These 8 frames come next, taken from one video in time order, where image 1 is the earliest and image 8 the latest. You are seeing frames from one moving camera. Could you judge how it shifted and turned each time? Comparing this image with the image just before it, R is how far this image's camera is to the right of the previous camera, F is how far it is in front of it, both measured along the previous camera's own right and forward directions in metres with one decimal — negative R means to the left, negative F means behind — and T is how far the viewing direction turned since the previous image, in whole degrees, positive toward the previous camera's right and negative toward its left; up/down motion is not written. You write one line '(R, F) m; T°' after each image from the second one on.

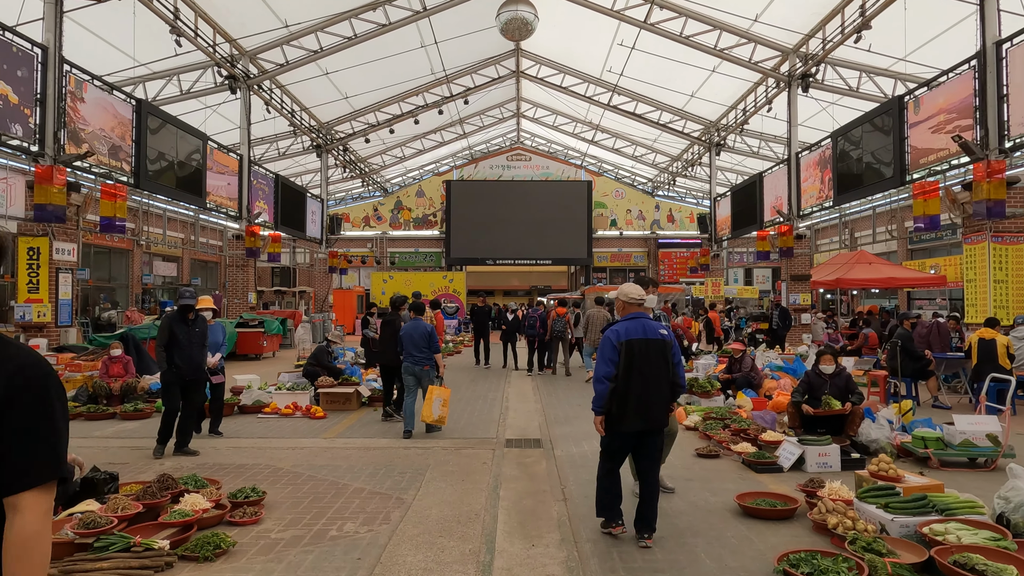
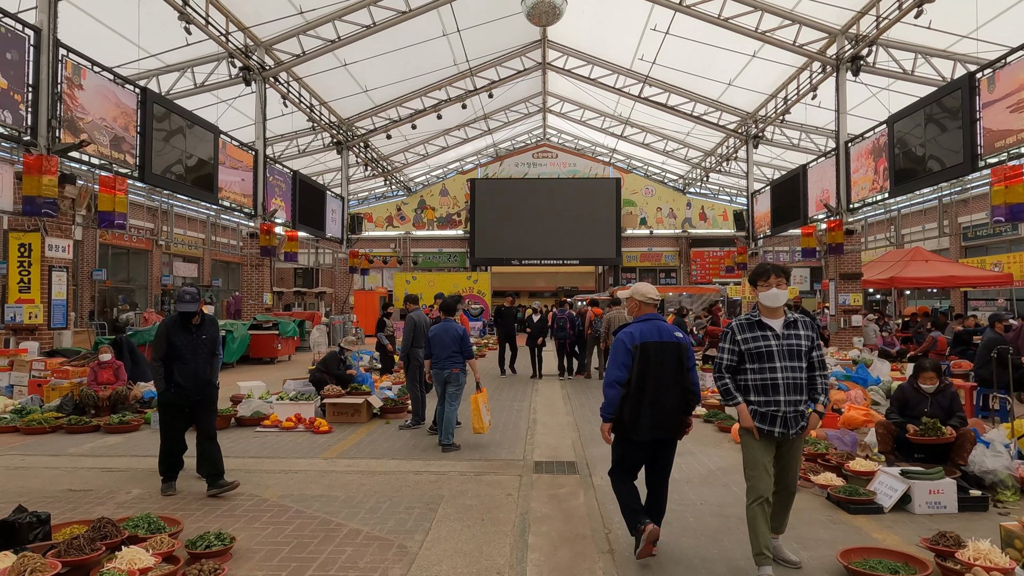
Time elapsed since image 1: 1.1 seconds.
(0.0, +0.9) m; -2°
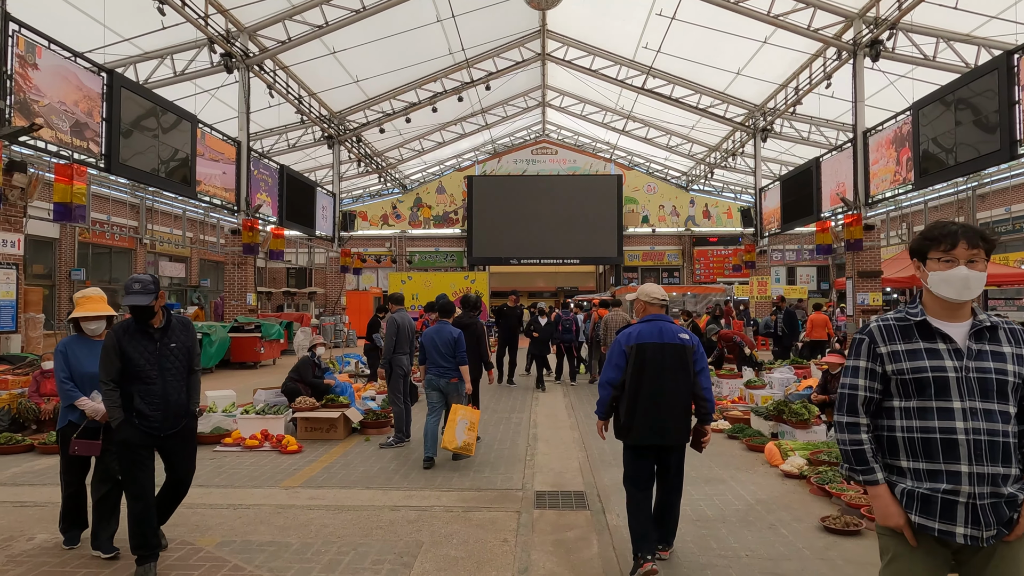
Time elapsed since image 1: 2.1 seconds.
(0.0, +0.9) m; 0°
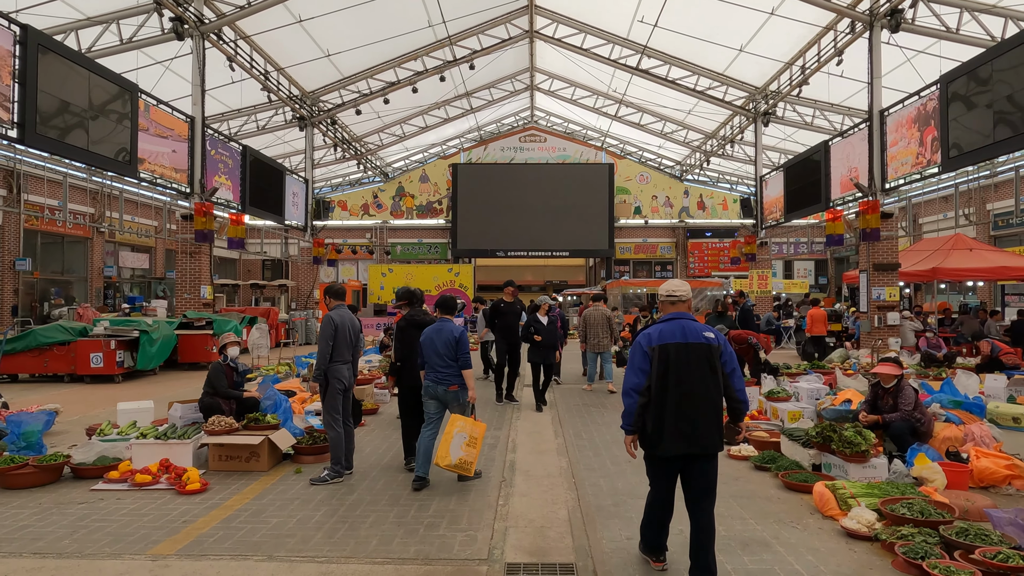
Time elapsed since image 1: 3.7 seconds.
(+0.1, +1.3) m; +1°
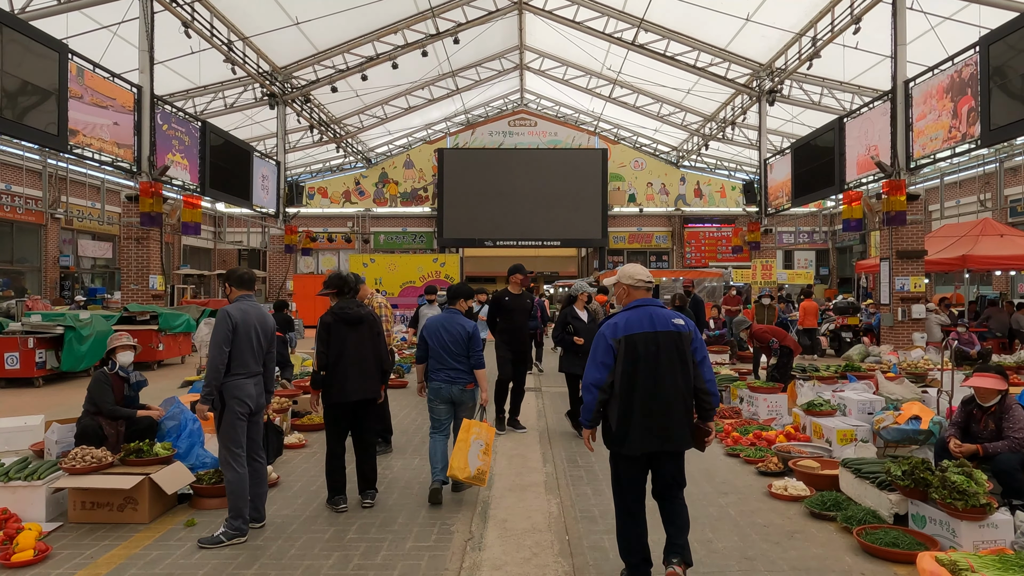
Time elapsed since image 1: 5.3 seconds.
(+0.1, +1.3) m; +1°
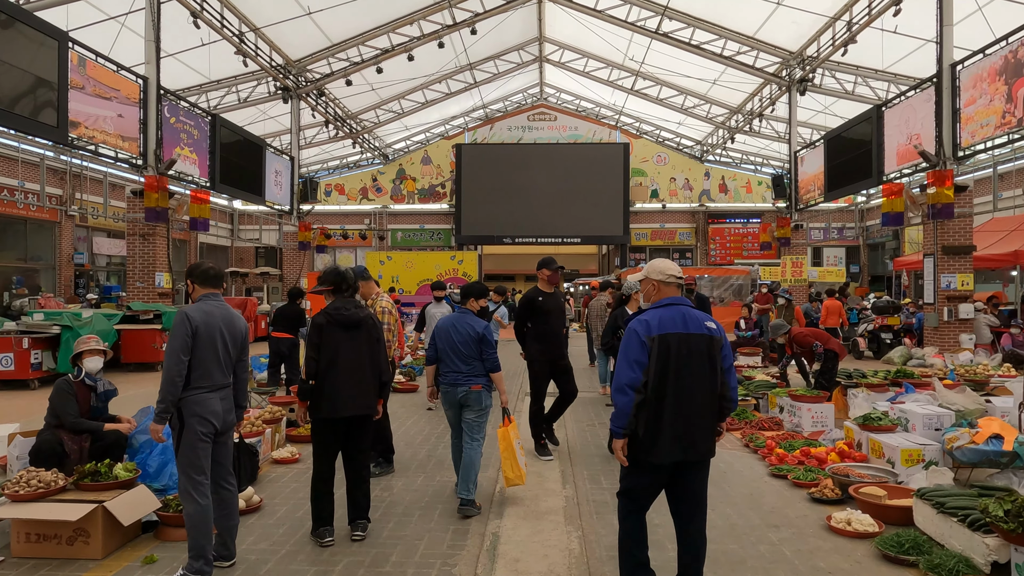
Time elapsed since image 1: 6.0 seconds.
(0.0, +0.6) m; -2°
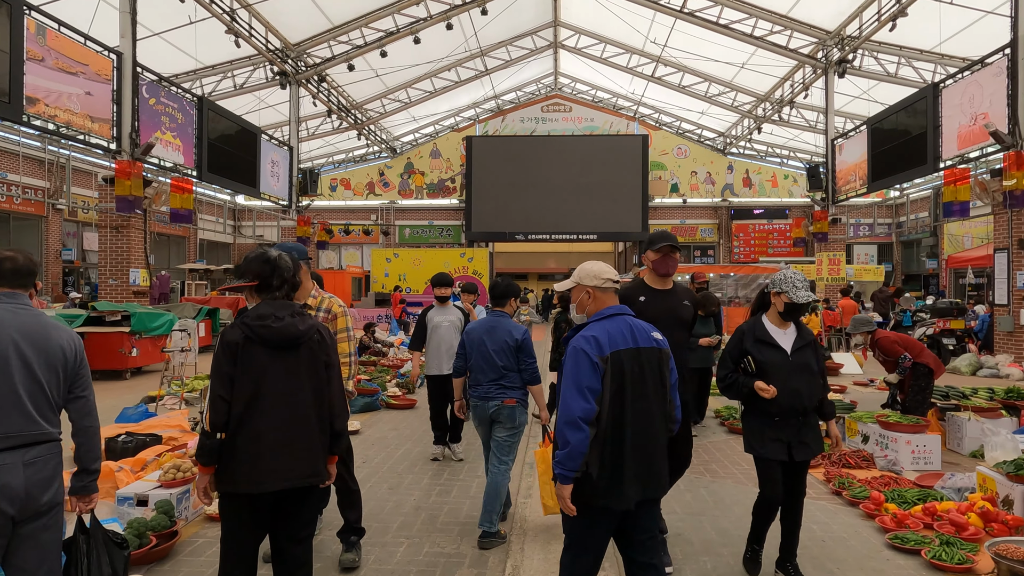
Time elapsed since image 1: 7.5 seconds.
(0.0, +1.2) m; -1°
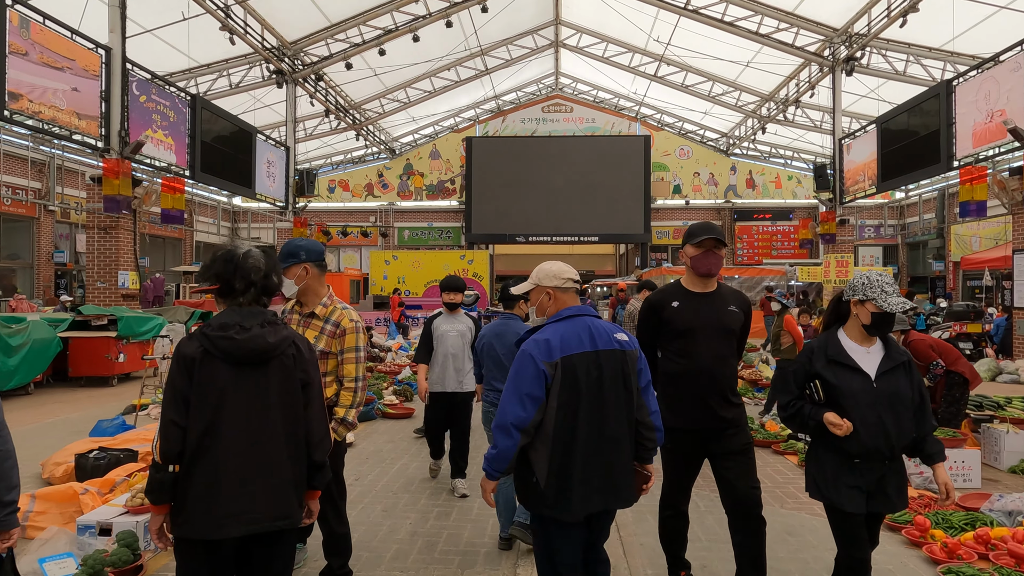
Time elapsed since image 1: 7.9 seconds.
(0.0, +0.3) m; 0°
